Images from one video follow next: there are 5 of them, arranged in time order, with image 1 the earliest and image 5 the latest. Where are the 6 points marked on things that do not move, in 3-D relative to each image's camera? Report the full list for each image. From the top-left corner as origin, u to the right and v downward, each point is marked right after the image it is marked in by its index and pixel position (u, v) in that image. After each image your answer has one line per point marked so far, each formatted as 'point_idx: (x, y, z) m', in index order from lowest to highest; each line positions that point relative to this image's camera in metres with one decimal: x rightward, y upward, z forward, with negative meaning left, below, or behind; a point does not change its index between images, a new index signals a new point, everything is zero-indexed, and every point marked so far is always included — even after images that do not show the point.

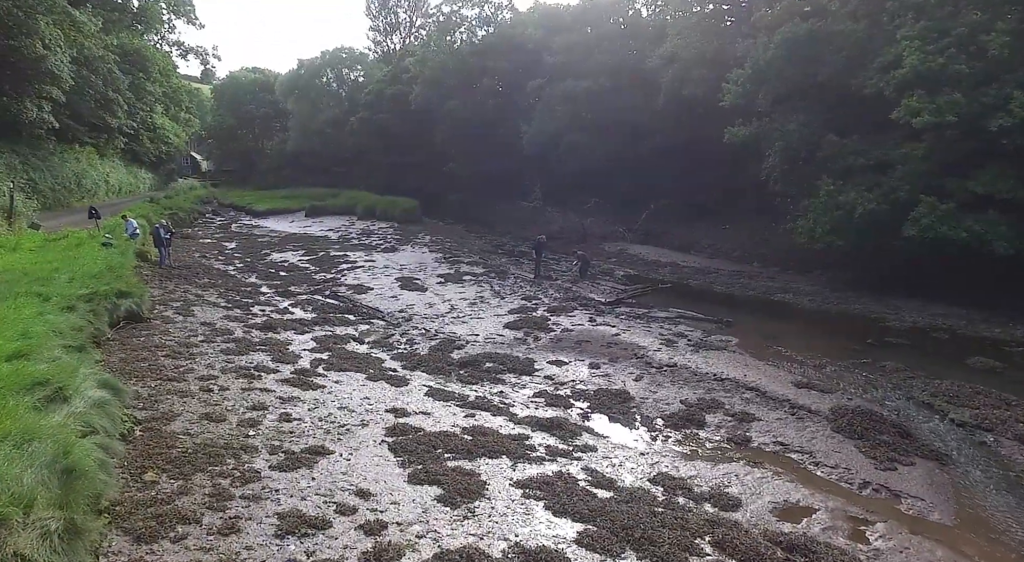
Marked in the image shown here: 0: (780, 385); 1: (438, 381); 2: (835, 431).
0: (+6.3, -2.4, +17.3) m
1: (-1.8, -2.5, +18.3) m
2: (+6.4, -3.0, +14.6) m
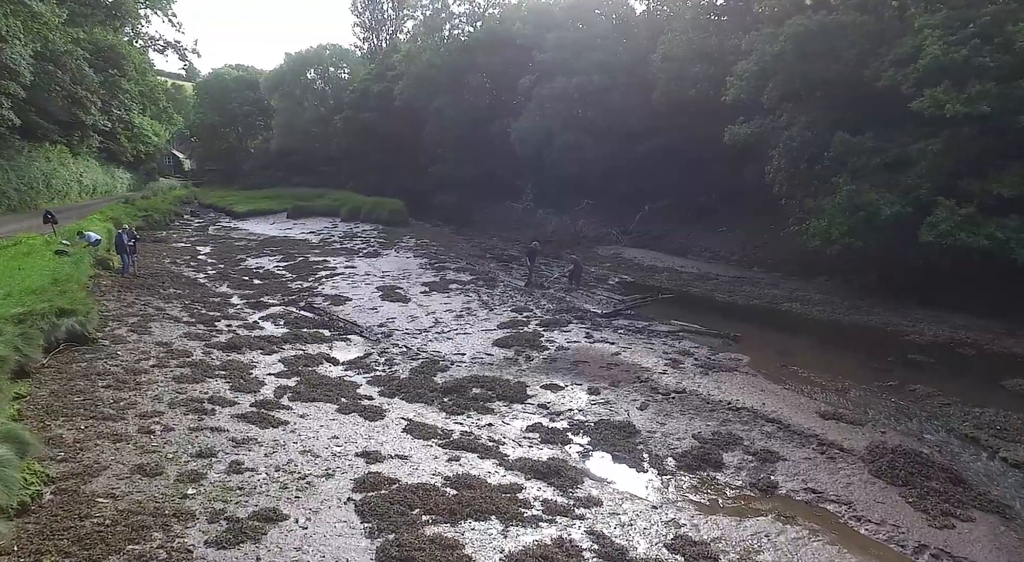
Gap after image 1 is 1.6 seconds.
0: (+6.1, -2.8, +15.4) m
1: (-2.0, -2.9, +16.2) m
2: (+6.2, -3.3, +12.7) m
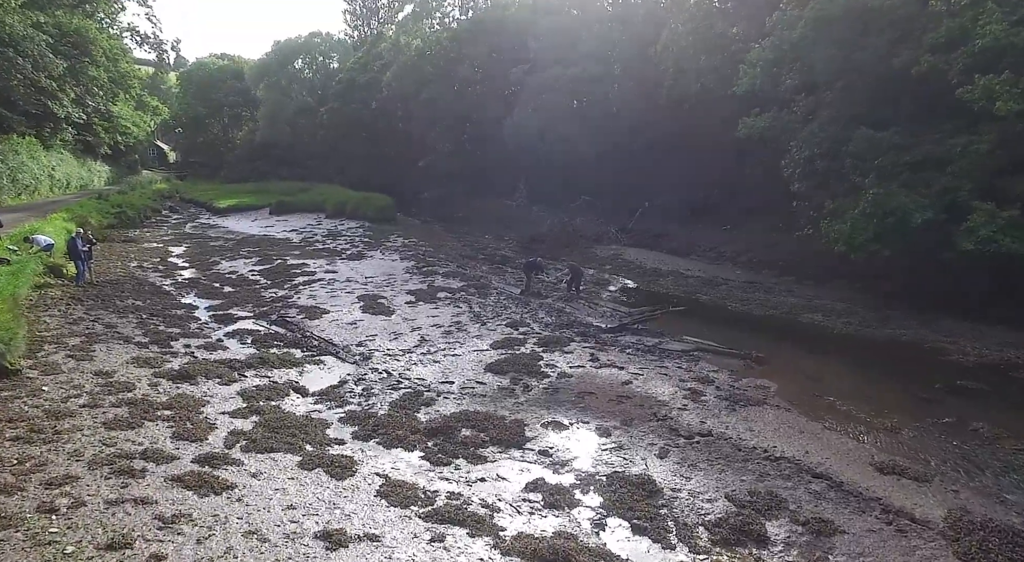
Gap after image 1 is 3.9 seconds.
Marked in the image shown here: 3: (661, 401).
0: (+6.0, -3.3, +12.9) m
1: (-2.1, -3.3, +13.7) m
2: (+6.2, -3.8, +10.2) m
3: (+3.3, -2.6, +16.4) m
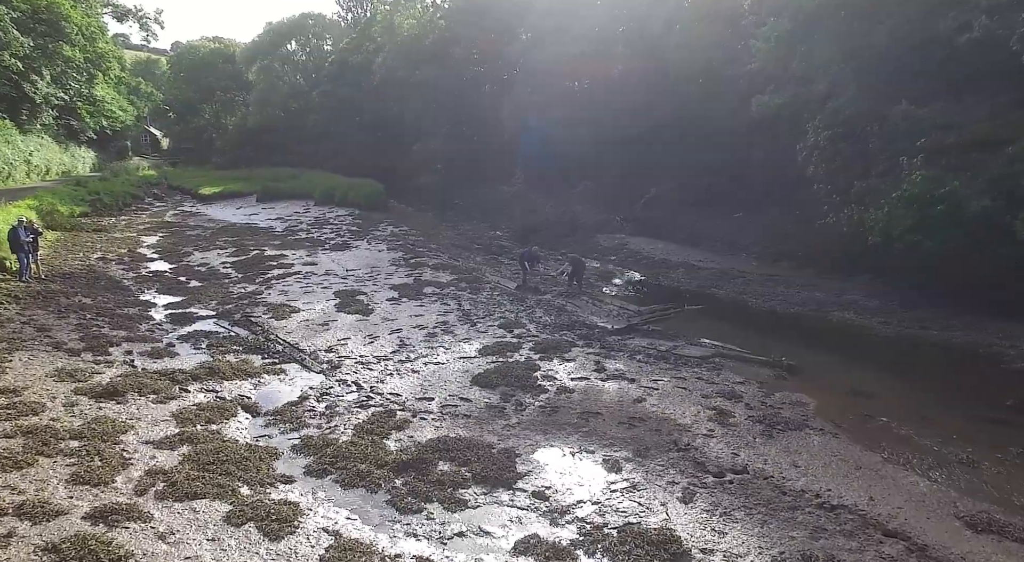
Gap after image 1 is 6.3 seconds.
0: (+5.8, -3.3, +10.1) m
1: (-2.3, -3.4, +10.8) m
2: (+6.0, -3.9, +7.4) m
3: (+3.1, -2.6, +13.5) m
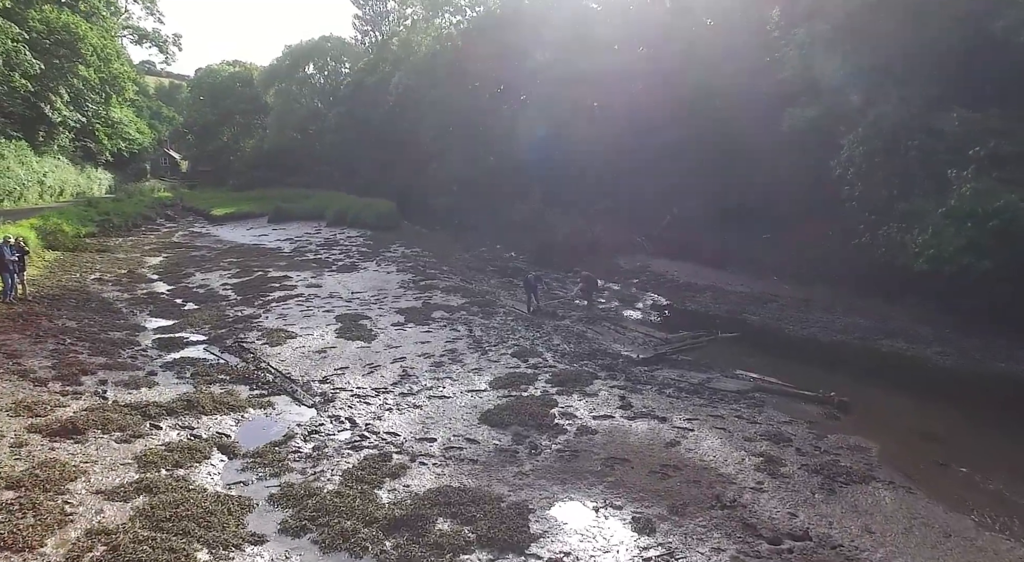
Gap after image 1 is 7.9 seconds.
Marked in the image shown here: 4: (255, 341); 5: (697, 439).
0: (+5.9, -3.6, +8.0) m
1: (-2.2, -3.6, +8.9) m
2: (+6.0, -4.1, +5.3) m
3: (+3.3, -3.0, +11.5) m
4: (-6.9, -1.6, +20.0) m
5: (+3.2, -2.8, +12.9) m
